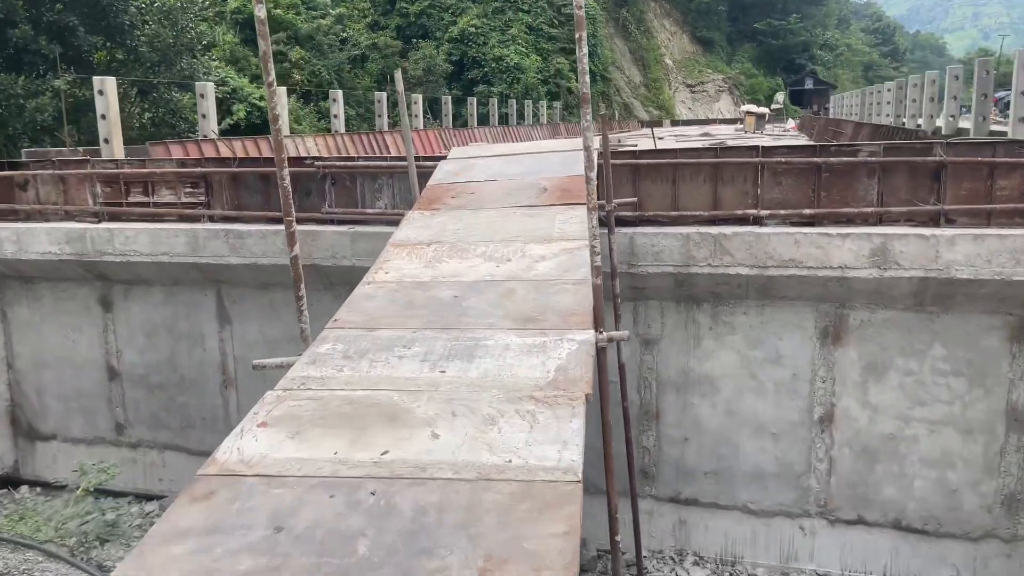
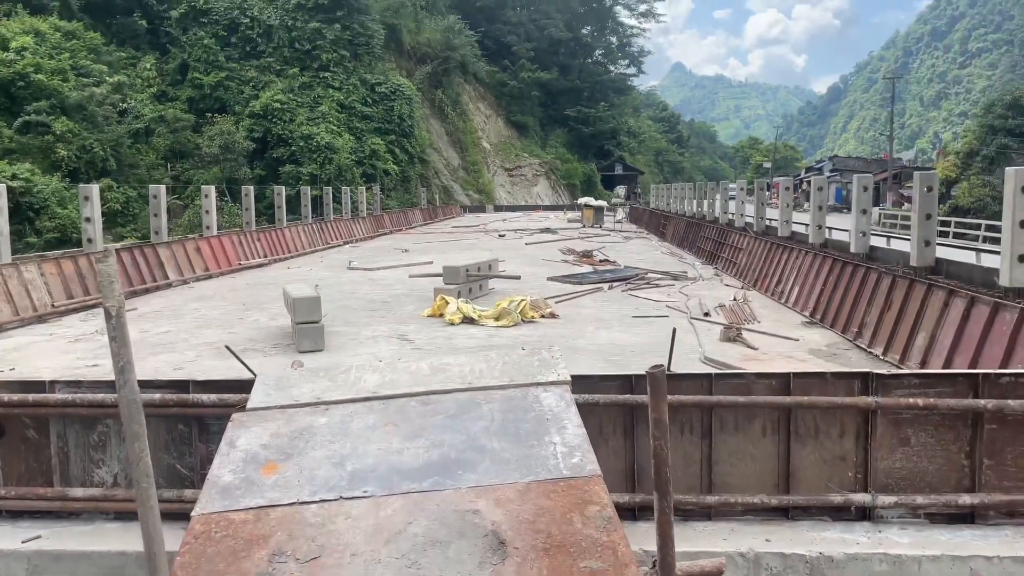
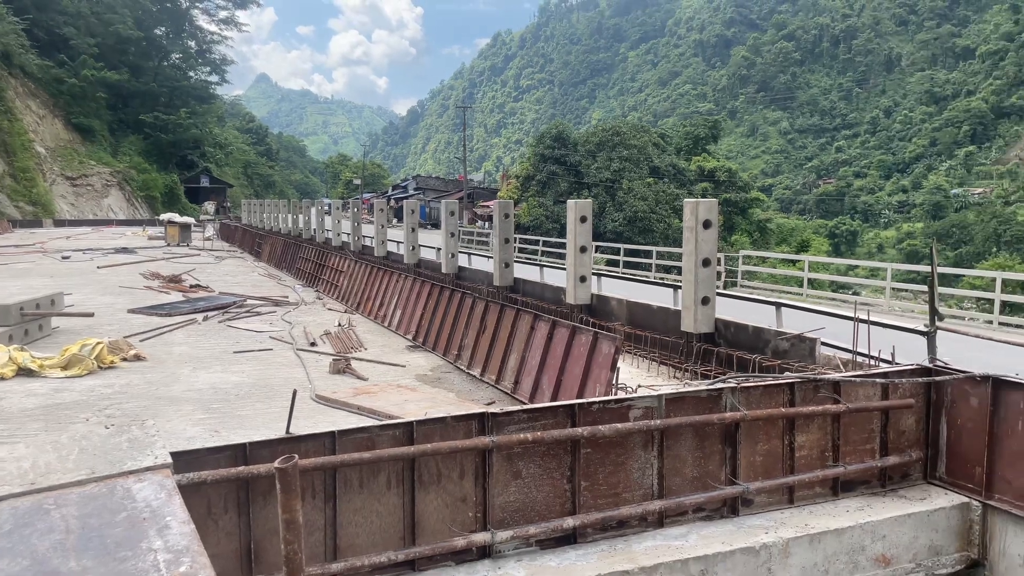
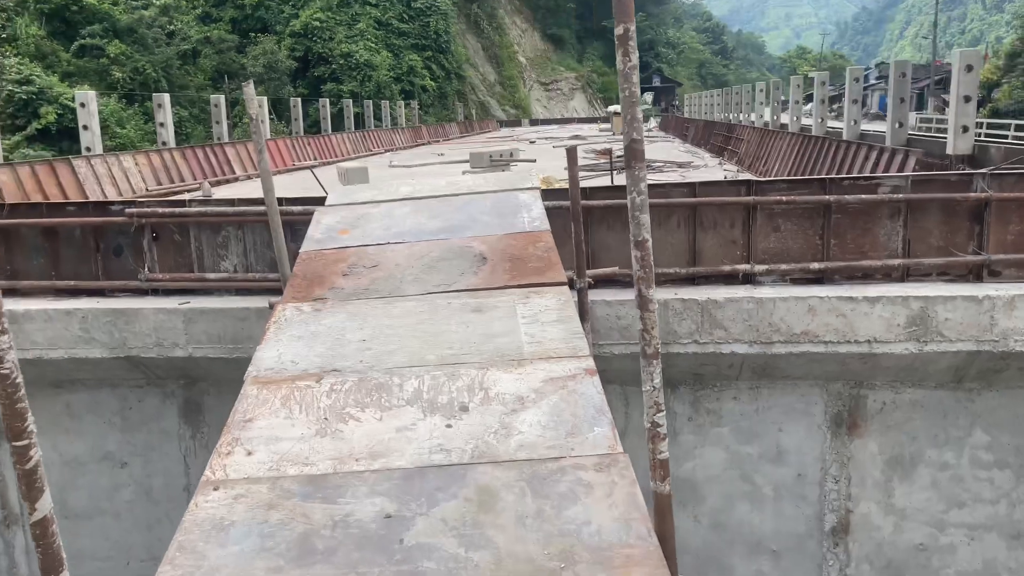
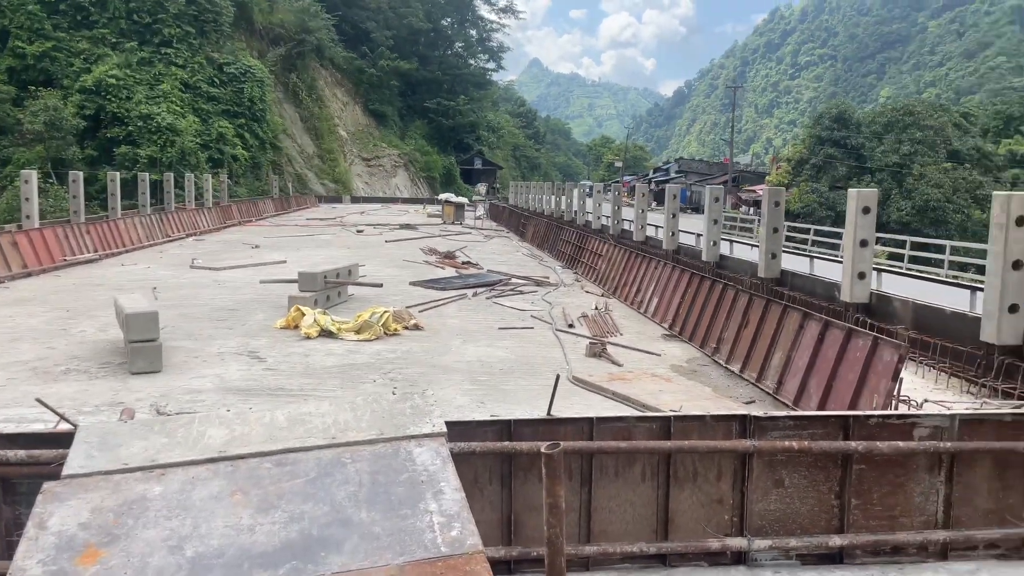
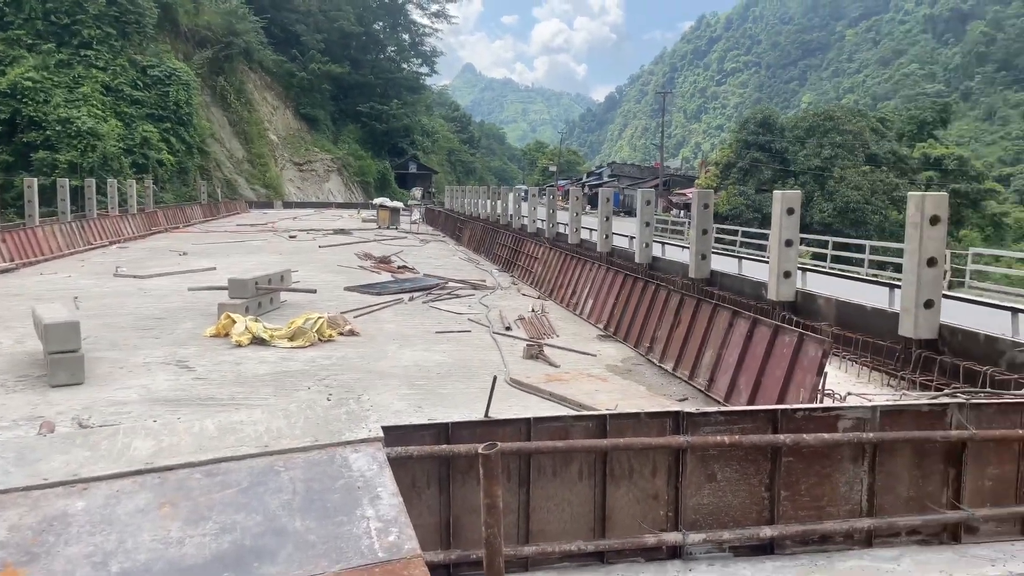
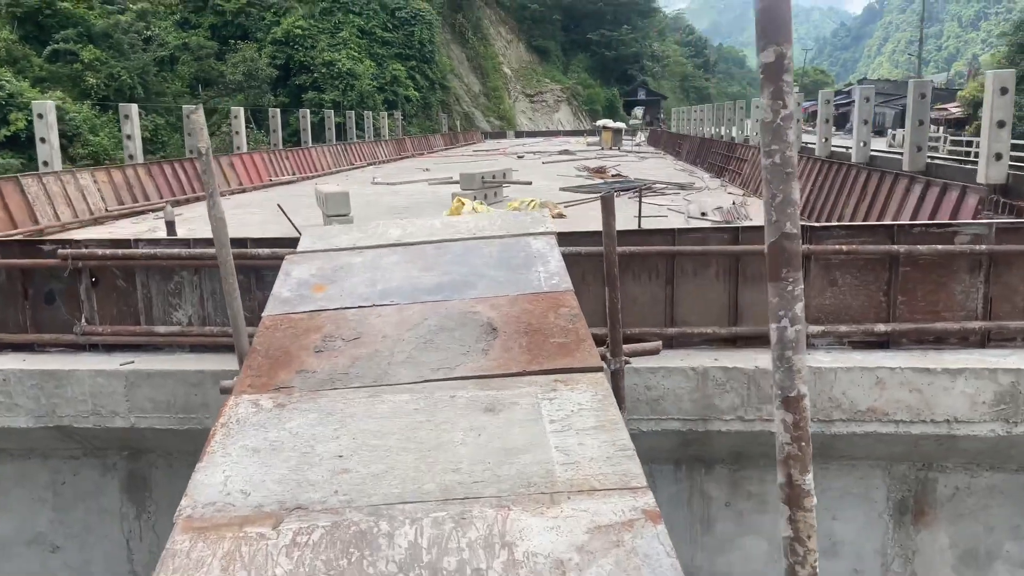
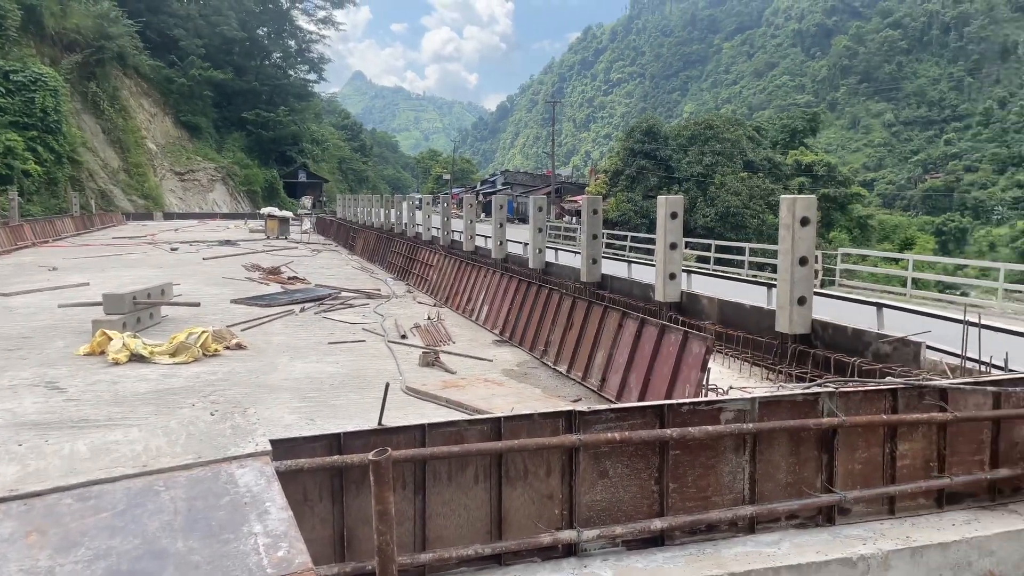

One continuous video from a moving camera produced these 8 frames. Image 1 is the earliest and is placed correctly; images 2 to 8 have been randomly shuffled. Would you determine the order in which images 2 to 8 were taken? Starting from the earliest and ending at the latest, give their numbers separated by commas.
4, 7, 2, 5, 6, 8, 3
